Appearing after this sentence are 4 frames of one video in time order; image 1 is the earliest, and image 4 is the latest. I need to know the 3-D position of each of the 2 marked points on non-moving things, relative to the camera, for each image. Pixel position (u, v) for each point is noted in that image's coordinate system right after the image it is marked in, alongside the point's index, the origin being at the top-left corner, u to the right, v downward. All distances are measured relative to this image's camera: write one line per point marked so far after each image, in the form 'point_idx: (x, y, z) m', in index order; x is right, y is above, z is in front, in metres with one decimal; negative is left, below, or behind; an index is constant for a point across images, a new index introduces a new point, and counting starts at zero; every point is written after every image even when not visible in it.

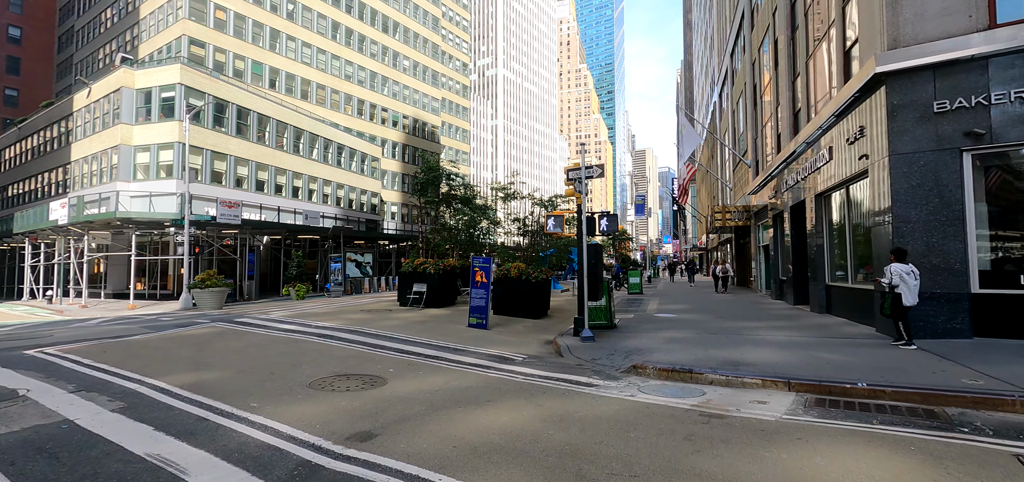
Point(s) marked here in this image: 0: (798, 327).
0: (+6.4, -2.0, +9.7) m
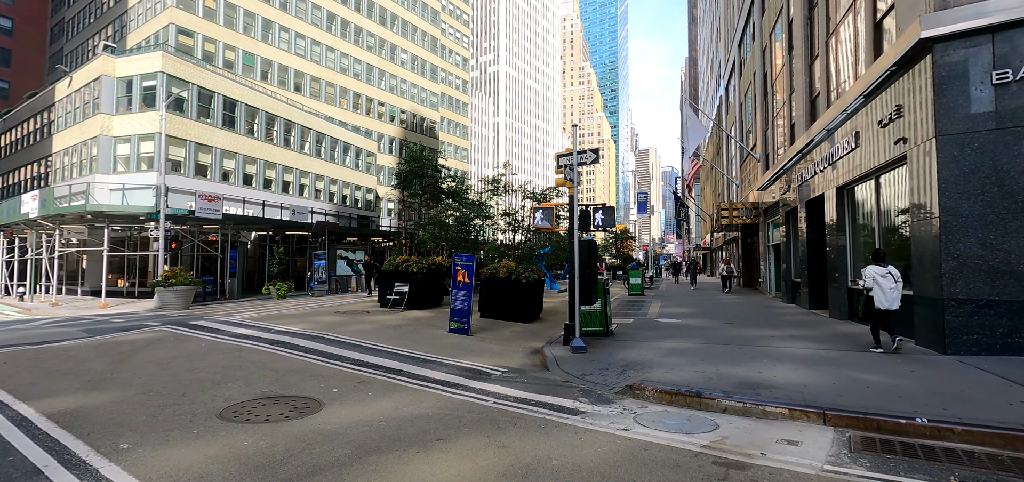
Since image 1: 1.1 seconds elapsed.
0: (+6.0, -1.9, +8.5) m
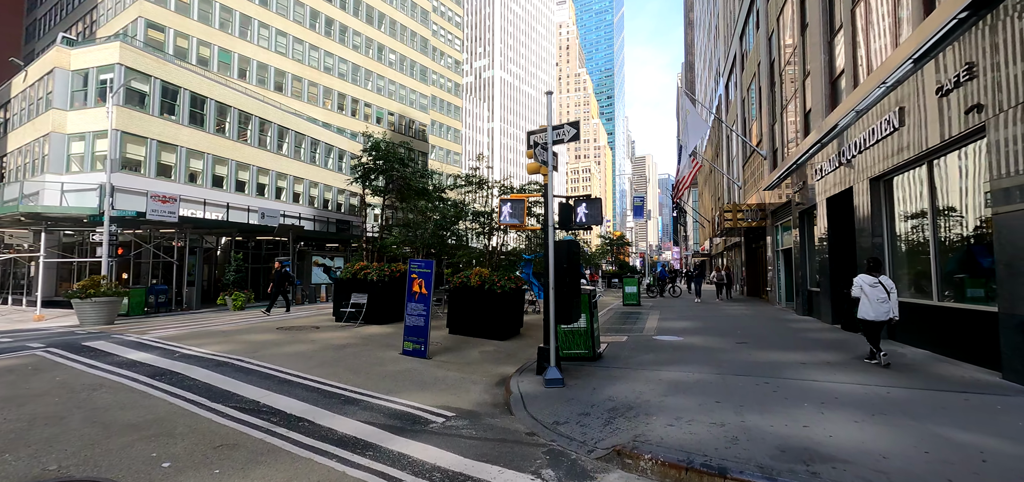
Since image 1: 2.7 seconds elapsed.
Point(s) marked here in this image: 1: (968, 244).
0: (+5.4, -1.9, +6.6) m
1: (+7.5, -0.1, +7.2) m
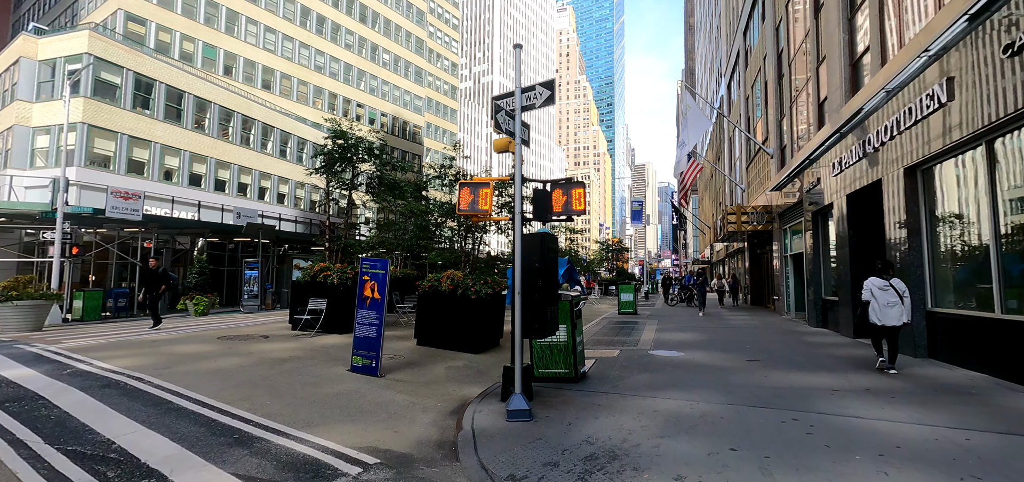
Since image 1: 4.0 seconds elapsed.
0: (+4.9, -1.8, +5.2) m
1: (+7.0, 0.0, +5.8) m
